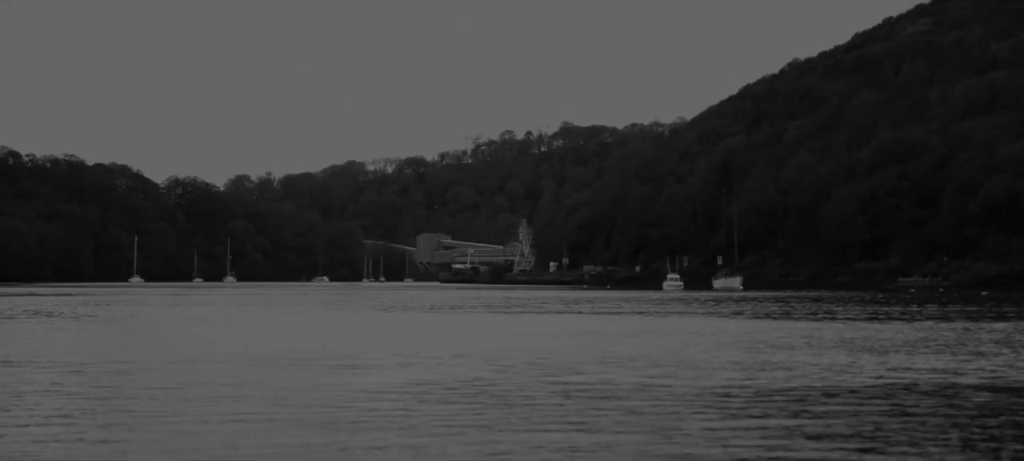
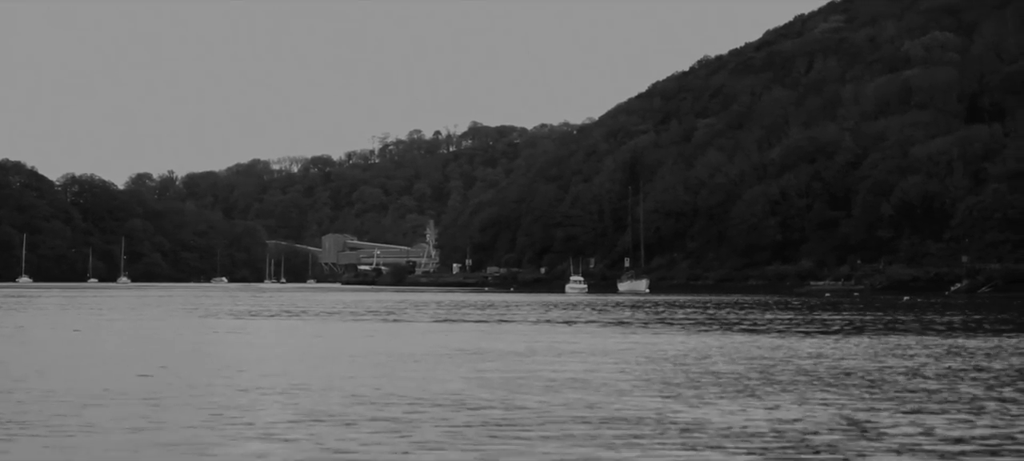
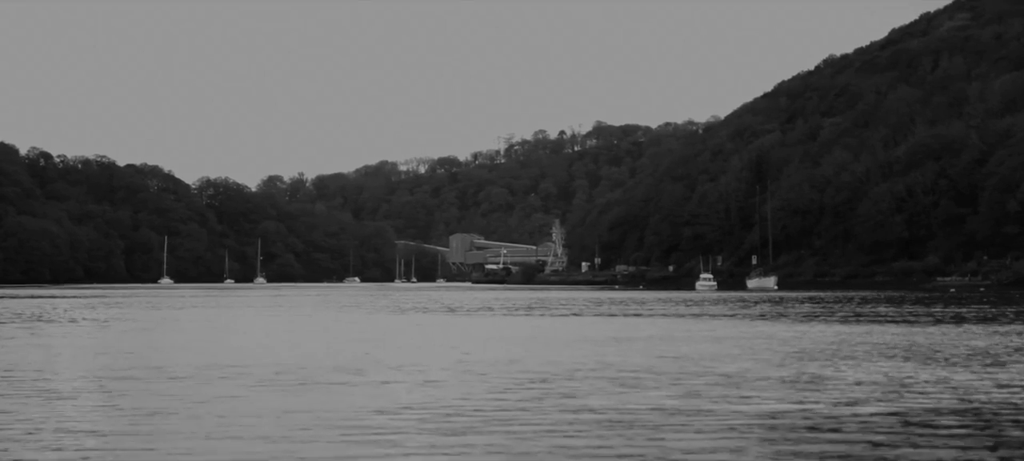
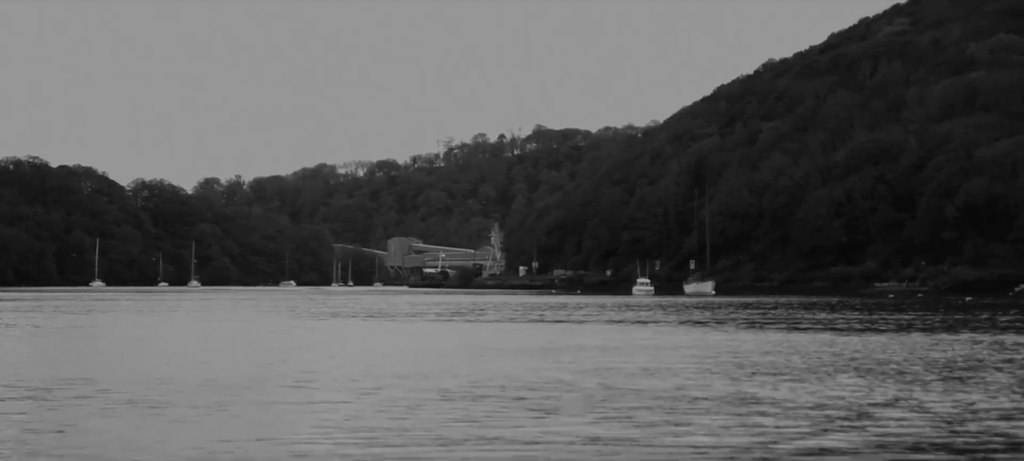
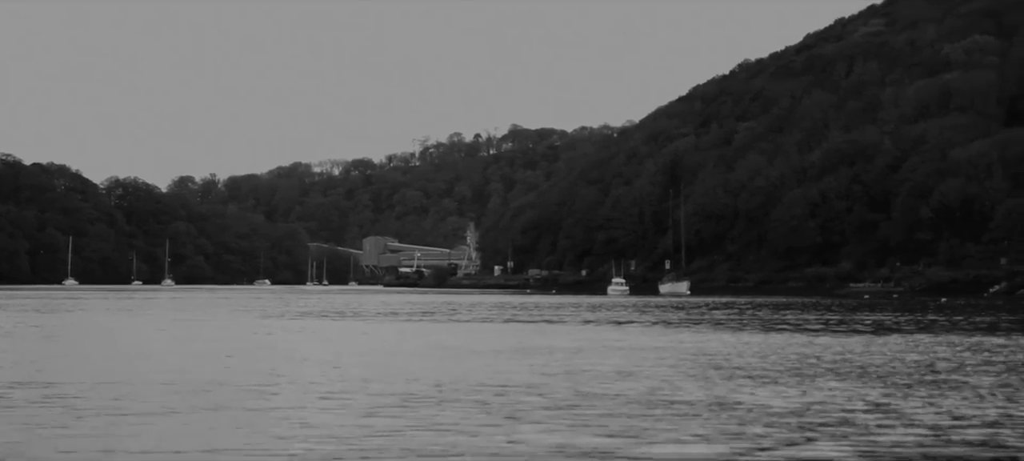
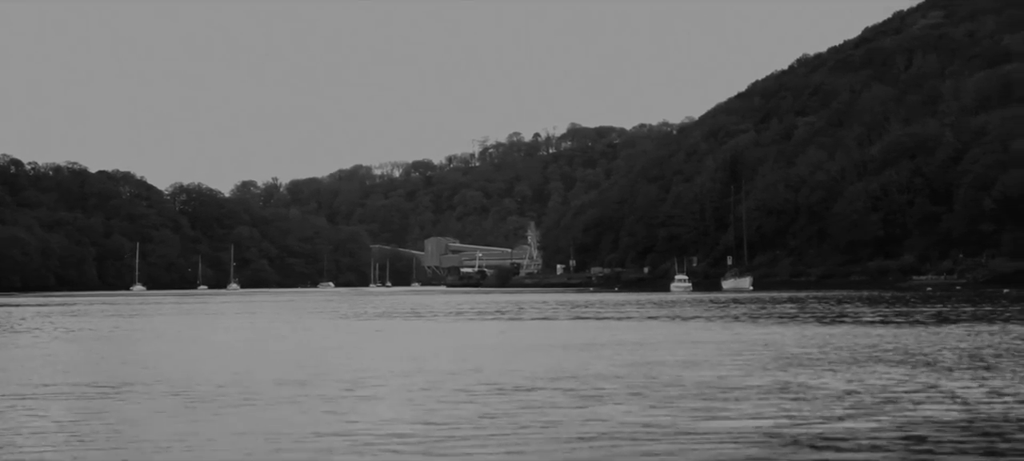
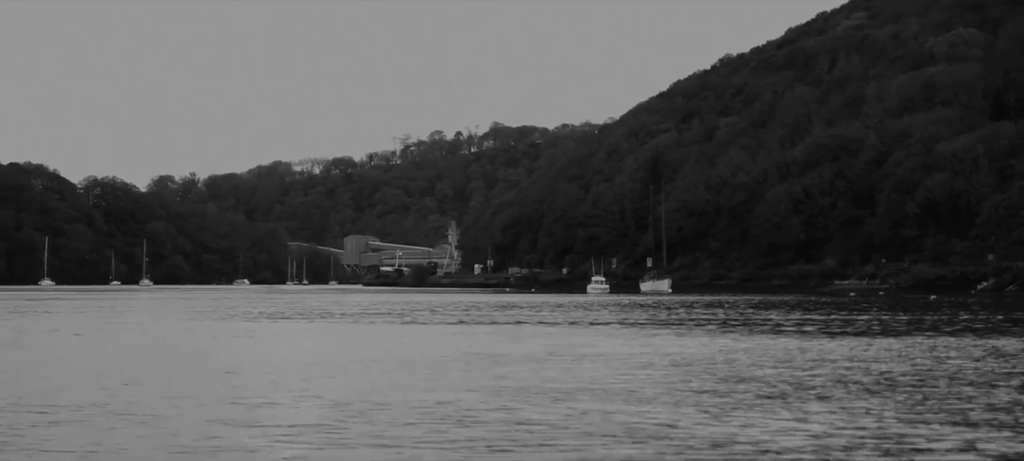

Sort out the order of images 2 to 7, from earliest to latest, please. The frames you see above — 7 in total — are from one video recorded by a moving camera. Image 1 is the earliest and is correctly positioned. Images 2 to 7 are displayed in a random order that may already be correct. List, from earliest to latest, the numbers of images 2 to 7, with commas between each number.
3, 6, 4, 5, 2, 7
